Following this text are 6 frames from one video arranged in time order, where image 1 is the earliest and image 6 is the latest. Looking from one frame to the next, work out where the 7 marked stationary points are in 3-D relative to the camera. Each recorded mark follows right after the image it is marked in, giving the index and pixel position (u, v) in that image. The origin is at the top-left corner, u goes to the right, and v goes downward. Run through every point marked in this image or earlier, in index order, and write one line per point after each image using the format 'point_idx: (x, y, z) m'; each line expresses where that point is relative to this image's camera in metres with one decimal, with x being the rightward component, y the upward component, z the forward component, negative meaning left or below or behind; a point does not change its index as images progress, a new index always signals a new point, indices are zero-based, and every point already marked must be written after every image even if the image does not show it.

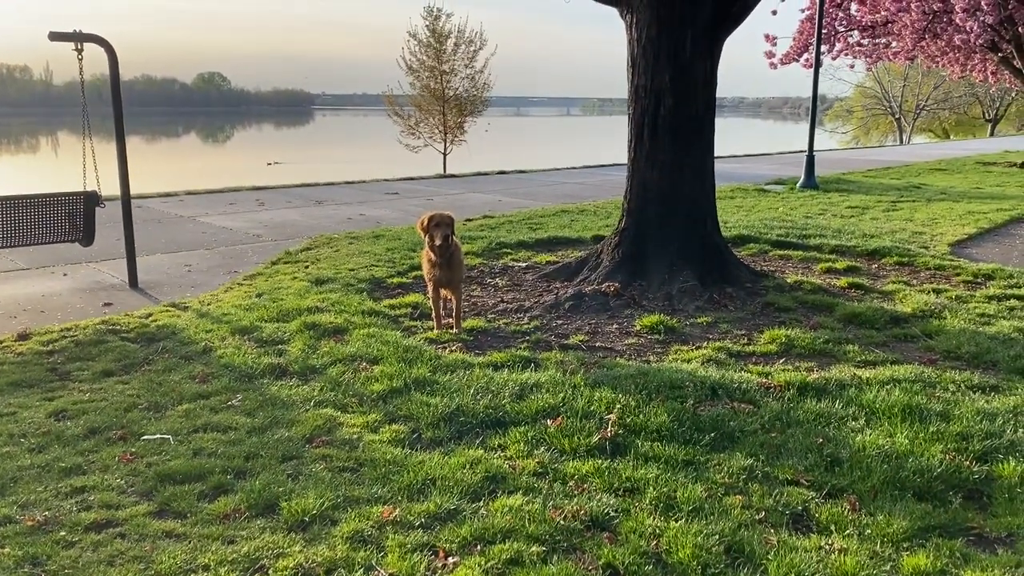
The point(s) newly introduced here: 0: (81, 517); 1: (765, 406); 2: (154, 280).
0: (-1.7, -0.9, +3.0) m
1: (+1.3, -0.6, +3.9) m
2: (-3.6, +0.1, +7.6) m
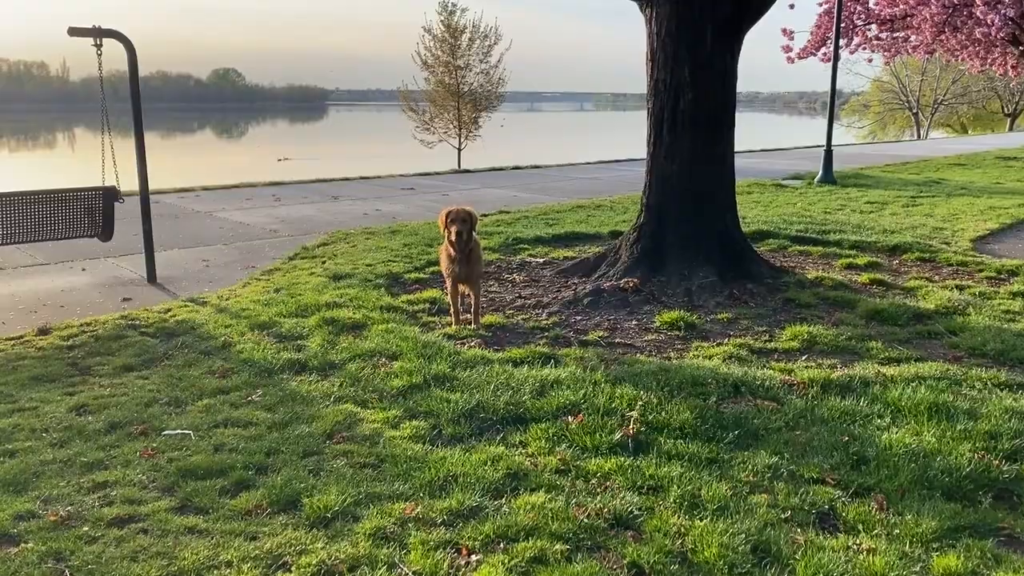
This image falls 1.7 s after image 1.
0: (-1.7, -0.9, +3.1) m
1: (+1.4, -0.6, +3.9) m
2: (-3.4, +0.1, +7.6) m
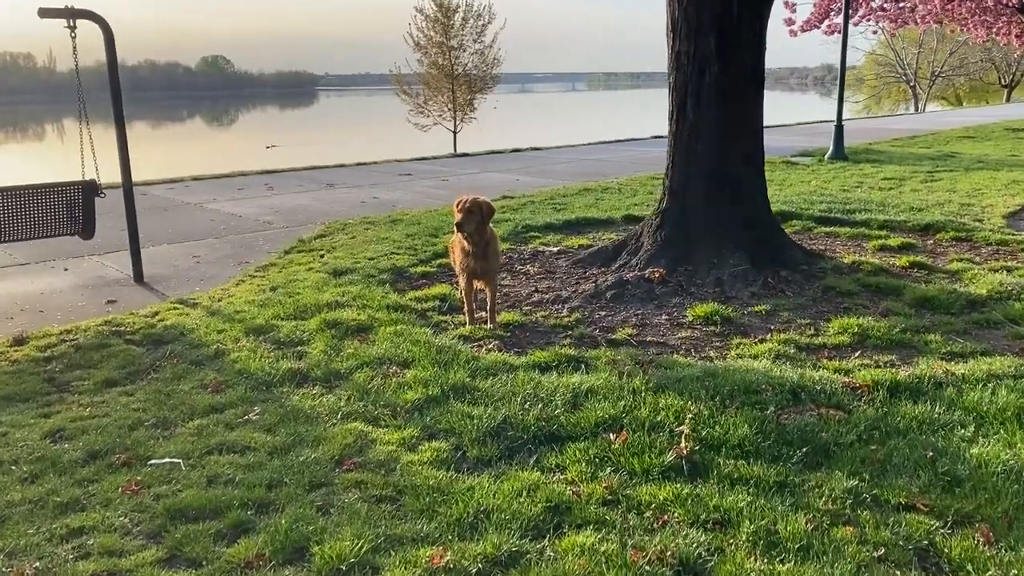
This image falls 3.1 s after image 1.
0: (-1.5, -1.0, +2.6) m
1: (+1.6, -0.6, +3.4) m
2: (-3.3, +0.1, +7.1) m
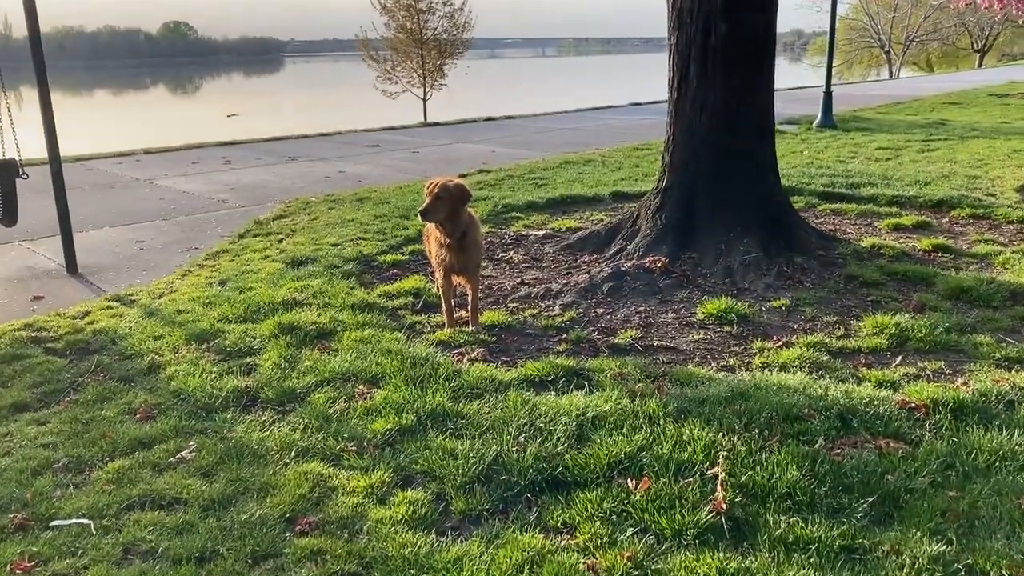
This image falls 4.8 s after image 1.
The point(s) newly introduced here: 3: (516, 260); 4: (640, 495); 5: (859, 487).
0: (-1.5, -1.1, +1.9) m
1: (+1.6, -0.6, +2.9) m
2: (-3.5, +0.2, +6.3) m
3: (0.0, +0.2, +5.7) m
4: (+0.4, -0.7, +2.6) m
5: (+1.2, -0.7, +2.6) m
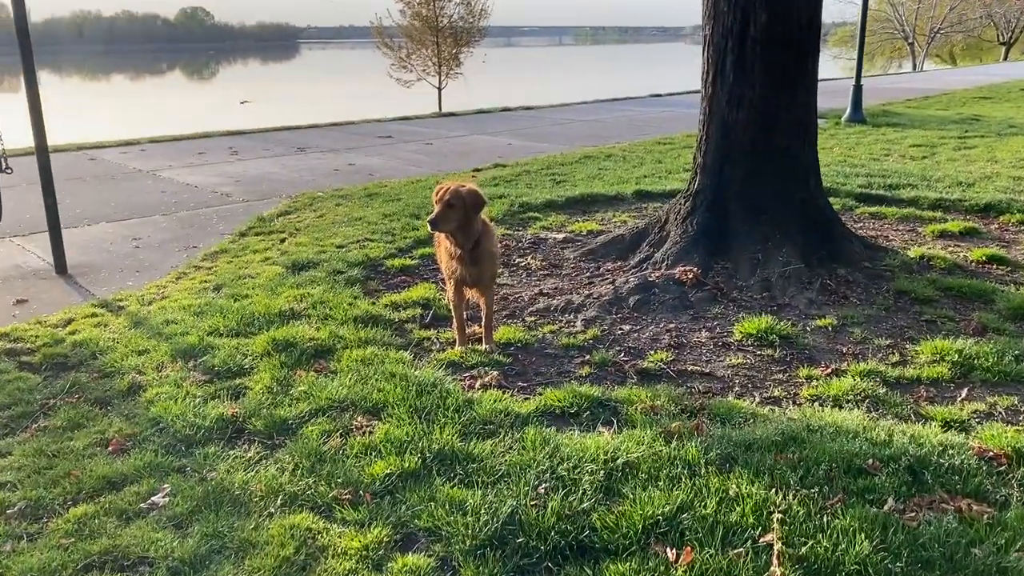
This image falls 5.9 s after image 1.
0: (-1.4, -1.2, +1.6) m
1: (+1.6, -0.7, +2.4) m
2: (-3.3, +0.2, +6.0) m
3: (+0.1, +0.2, +5.3) m
4: (+0.5, -0.8, +2.2) m
5: (+1.3, -0.8, +2.2) m
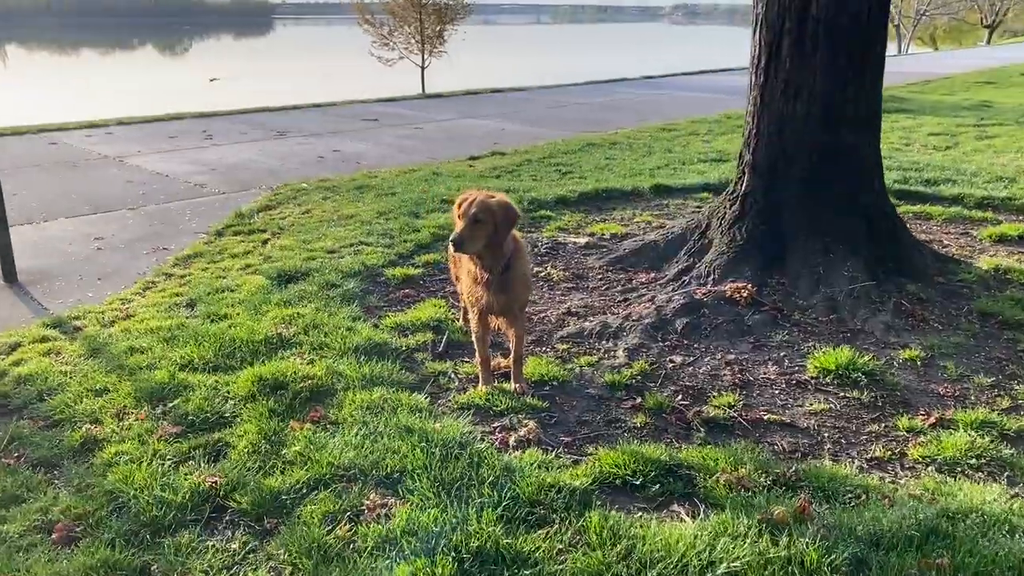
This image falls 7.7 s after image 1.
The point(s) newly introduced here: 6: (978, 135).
0: (-1.2, -1.3, +0.9) m
1: (+1.8, -0.9, +1.8) m
2: (-3.2, +0.1, +5.2) m
3: (+0.3, +0.1, +4.6) m
4: (+0.7, -1.0, +1.6) m
5: (+1.5, -1.0, +1.6) m
6: (+6.3, +2.0, +10.2) m
